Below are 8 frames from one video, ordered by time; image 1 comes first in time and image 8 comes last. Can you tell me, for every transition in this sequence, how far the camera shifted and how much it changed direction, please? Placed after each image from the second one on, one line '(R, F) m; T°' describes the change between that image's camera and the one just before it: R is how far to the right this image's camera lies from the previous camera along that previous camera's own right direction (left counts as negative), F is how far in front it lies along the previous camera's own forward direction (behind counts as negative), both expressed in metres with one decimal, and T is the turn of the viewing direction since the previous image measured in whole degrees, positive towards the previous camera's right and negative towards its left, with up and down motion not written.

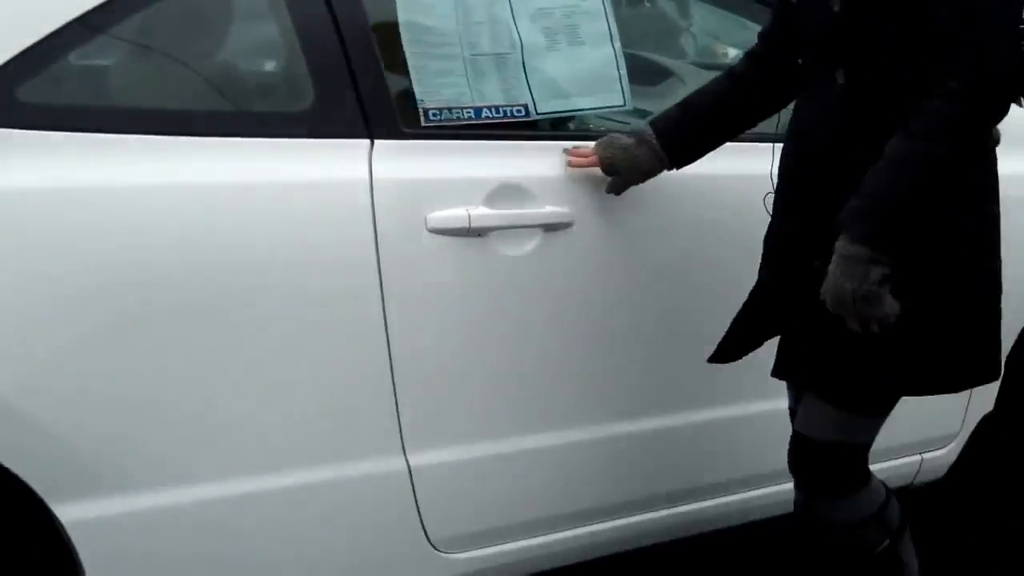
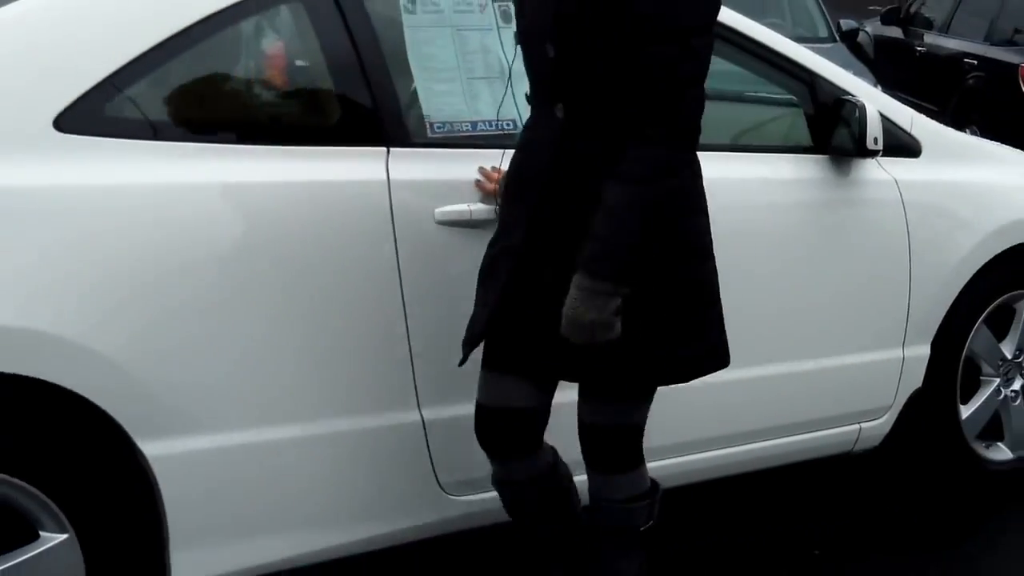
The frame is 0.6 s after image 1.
(0.0, -0.5) m; +1°
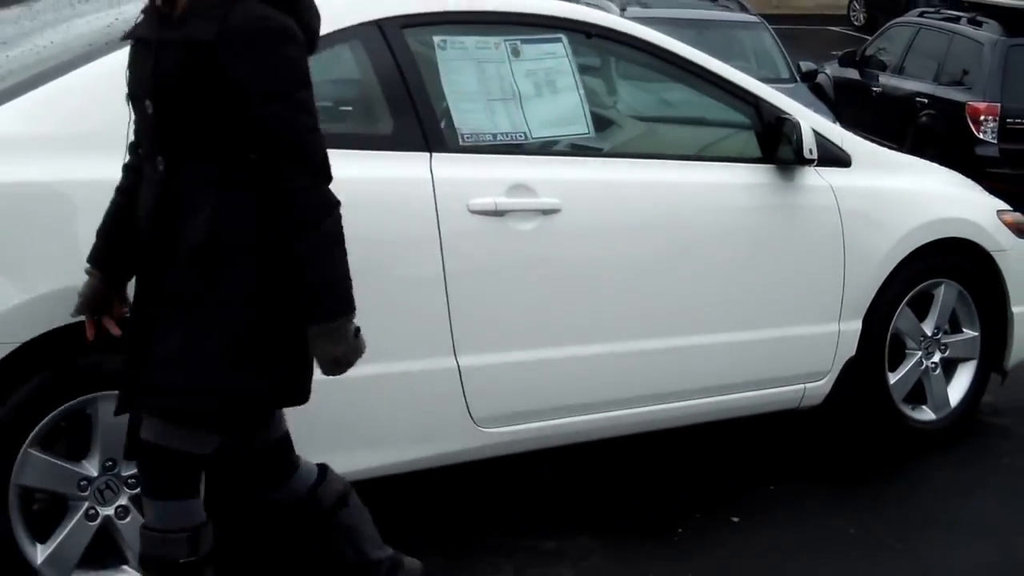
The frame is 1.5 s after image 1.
(-0.1, -0.8) m; +1°
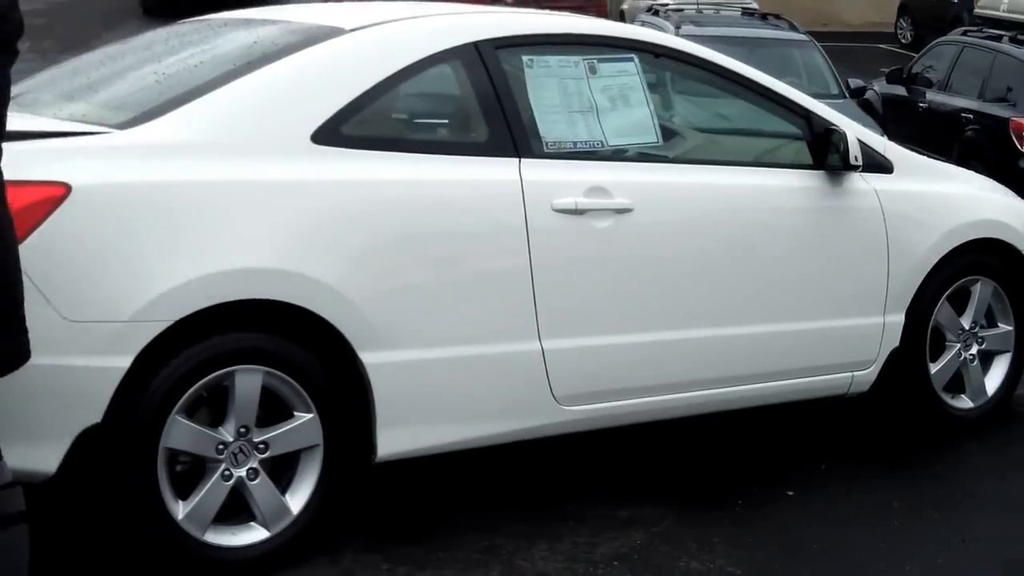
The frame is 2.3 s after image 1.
(-0.1, -0.4) m; -1°
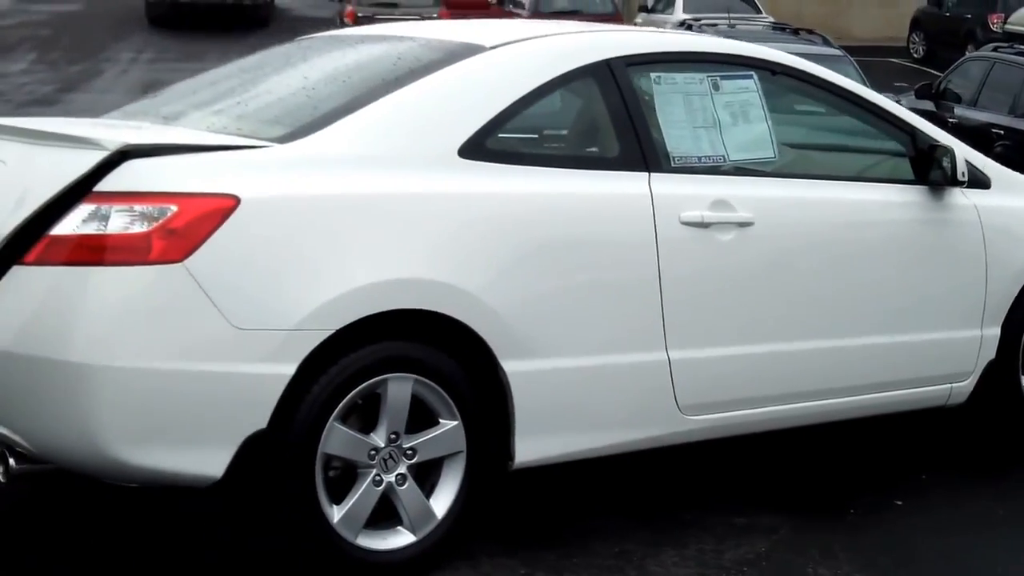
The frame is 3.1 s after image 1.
(-0.3, -0.1) m; +1°
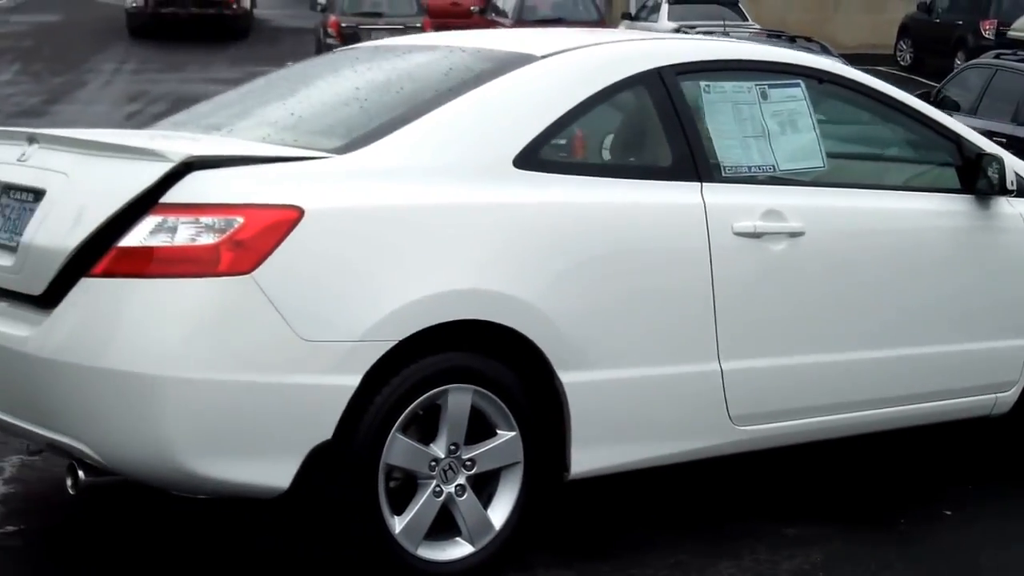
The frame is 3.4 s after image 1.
(-0.2, 0.0) m; +1°
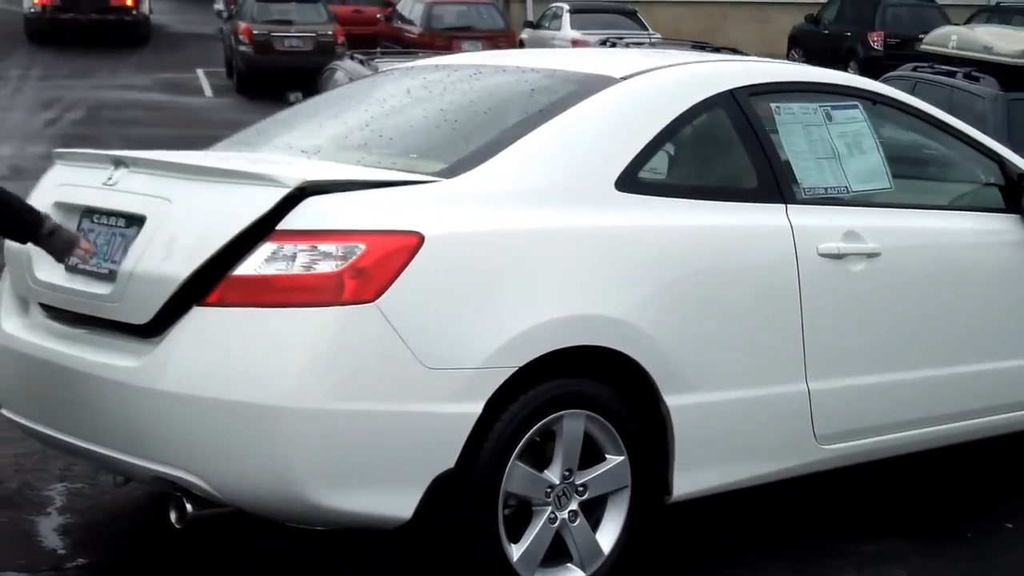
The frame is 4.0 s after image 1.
(-0.5, 0.0) m; +4°
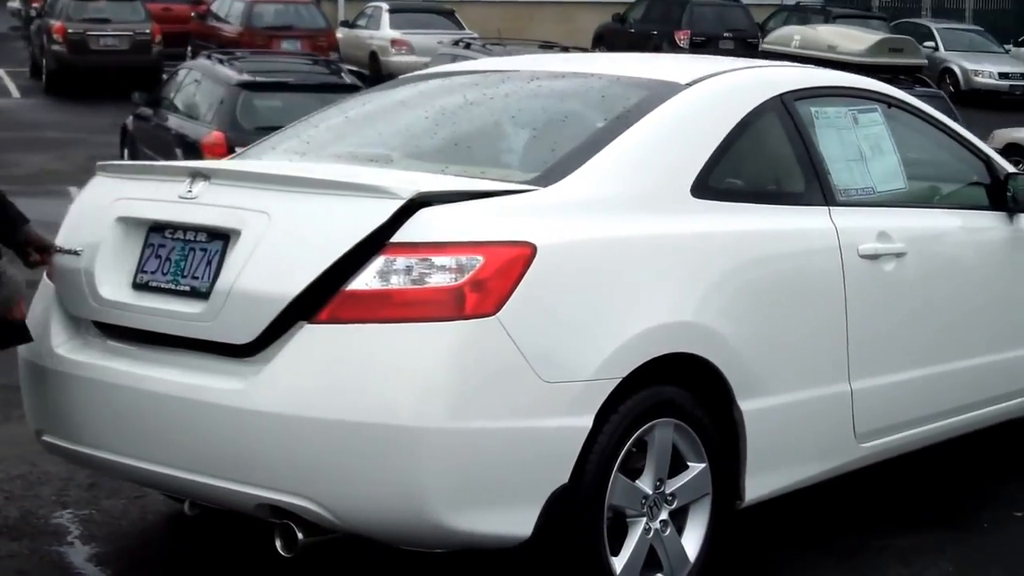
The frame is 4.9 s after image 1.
(-0.6, +0.1) m; +6°
